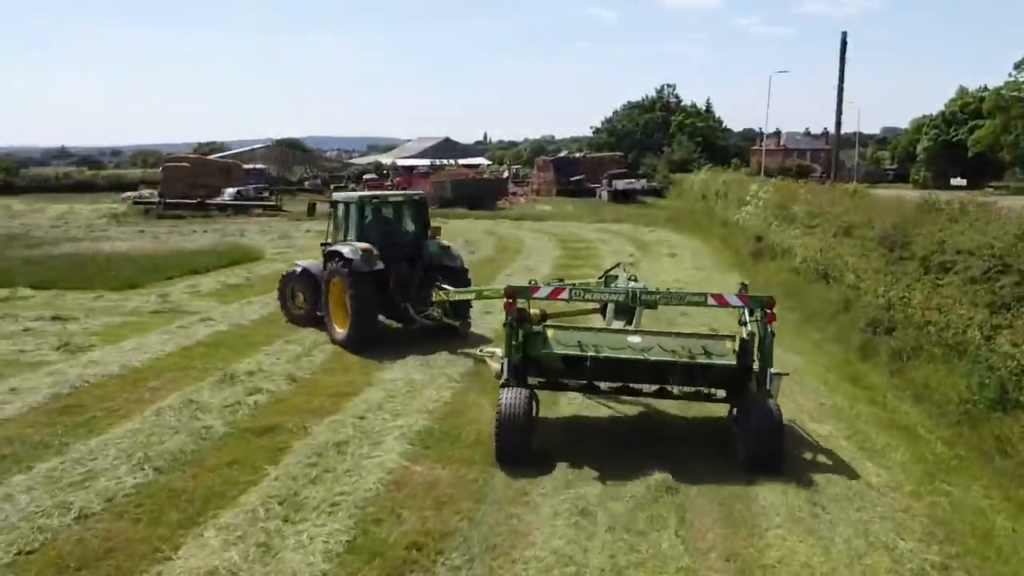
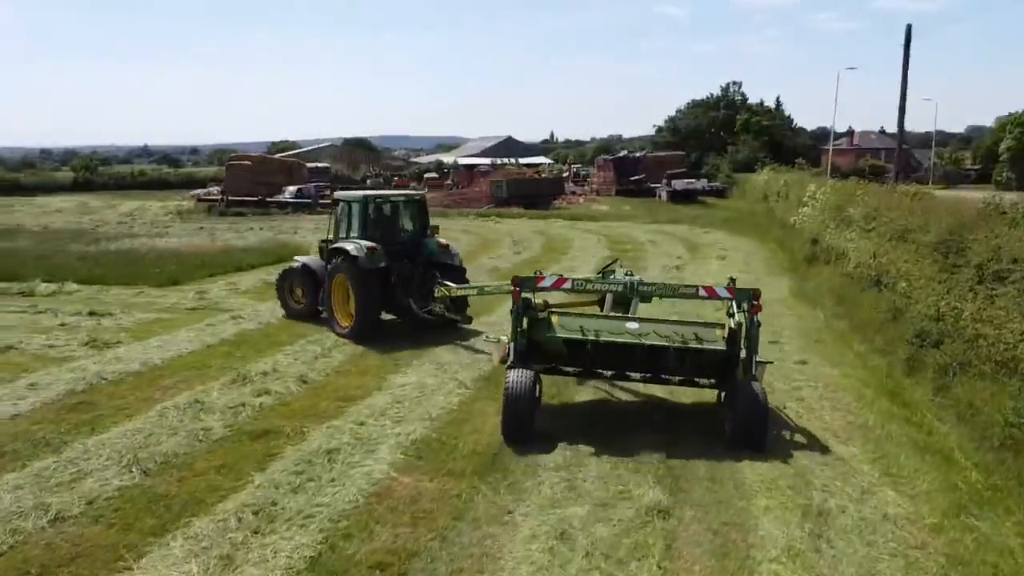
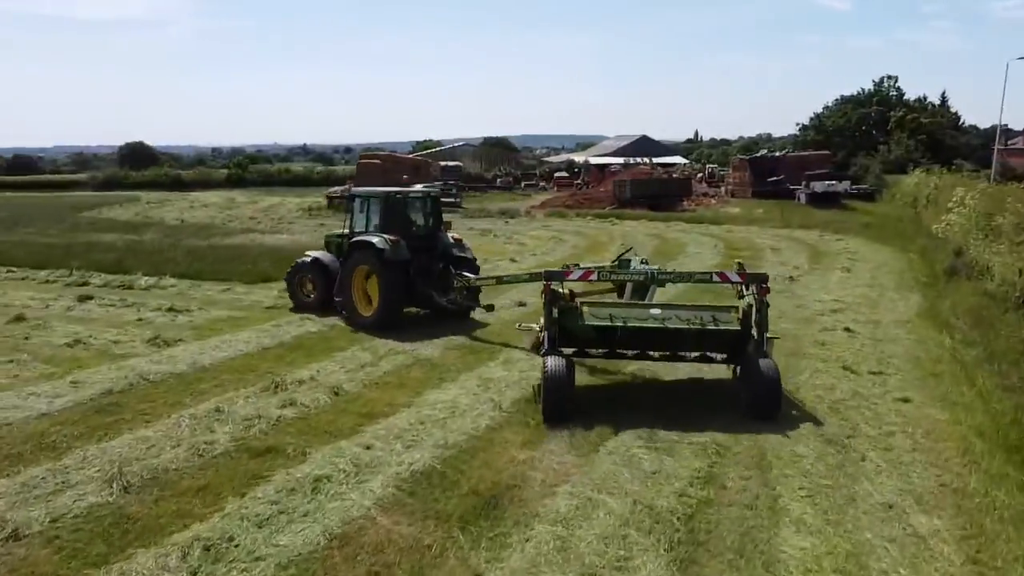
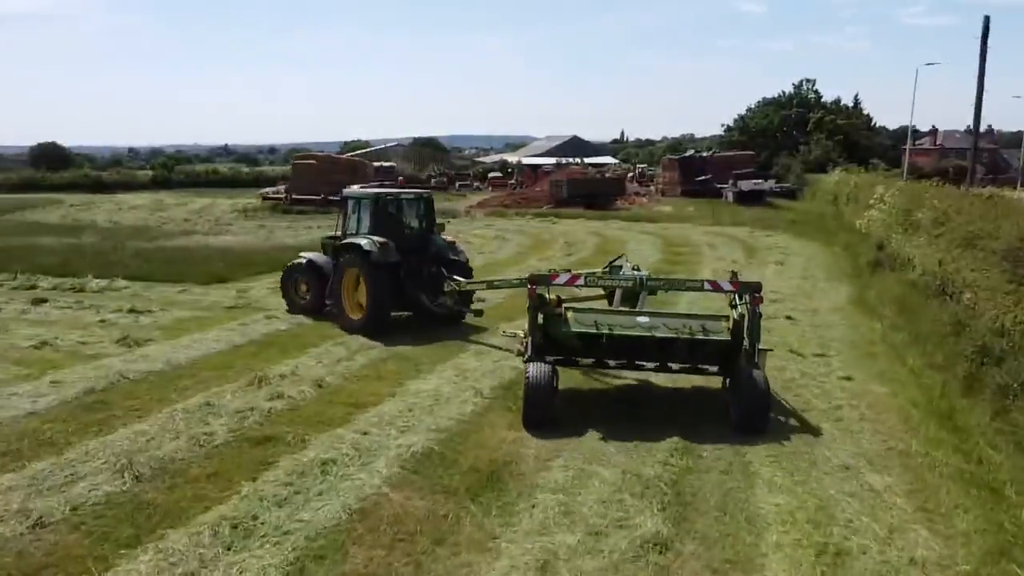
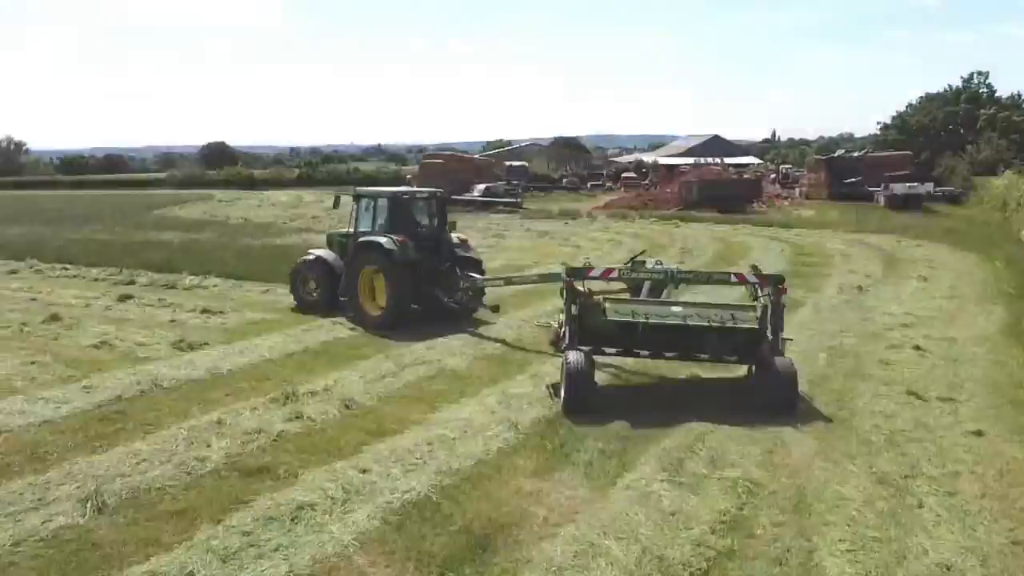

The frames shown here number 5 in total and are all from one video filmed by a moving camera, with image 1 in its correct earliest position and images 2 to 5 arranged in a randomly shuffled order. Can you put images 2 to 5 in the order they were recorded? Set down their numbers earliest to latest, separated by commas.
2, 4, 3, 5
